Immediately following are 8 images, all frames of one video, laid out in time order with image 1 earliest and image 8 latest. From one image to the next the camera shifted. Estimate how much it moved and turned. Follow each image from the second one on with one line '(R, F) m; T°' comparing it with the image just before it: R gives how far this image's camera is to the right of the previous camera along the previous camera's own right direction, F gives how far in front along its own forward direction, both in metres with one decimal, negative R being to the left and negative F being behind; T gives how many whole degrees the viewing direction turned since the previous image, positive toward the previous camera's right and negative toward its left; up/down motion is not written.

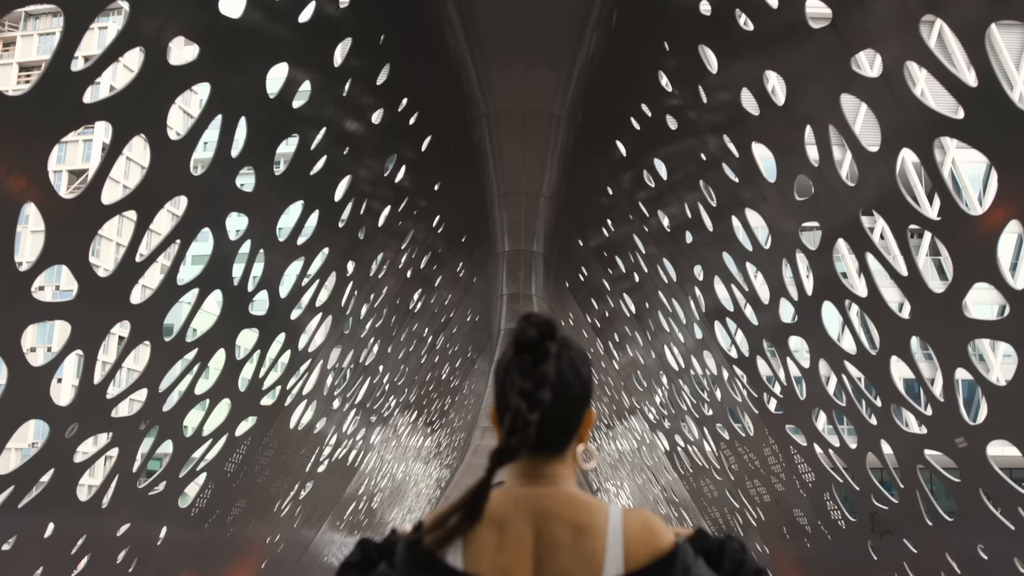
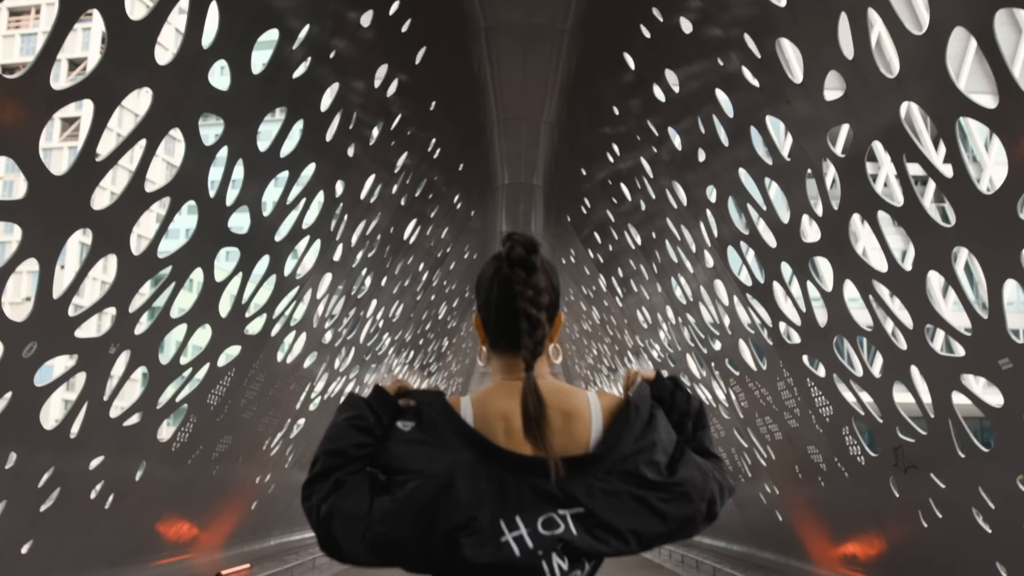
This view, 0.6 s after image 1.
(0.0, +0.9) m; 0°
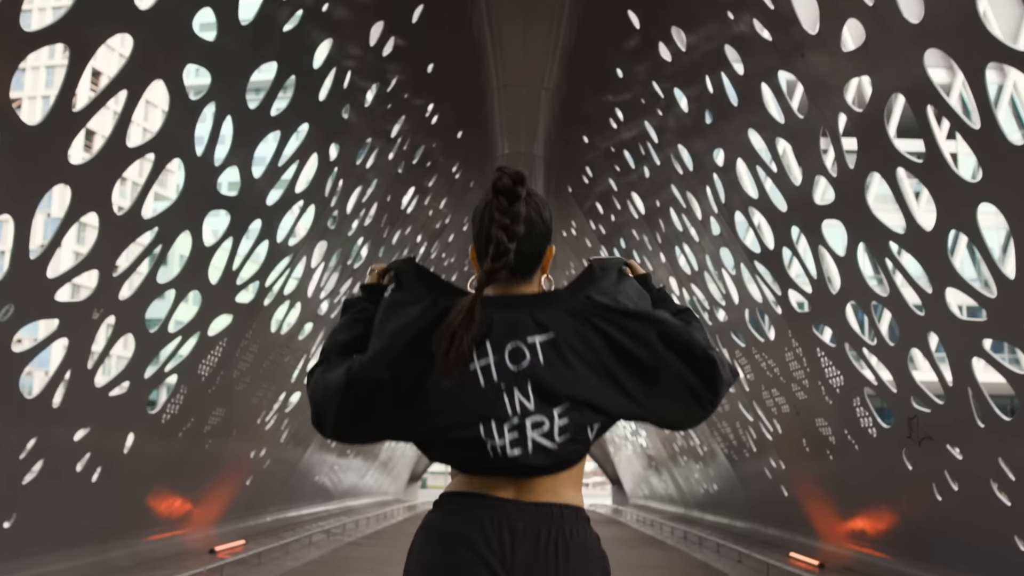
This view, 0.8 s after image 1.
(0.0, +0.5) m; 0°
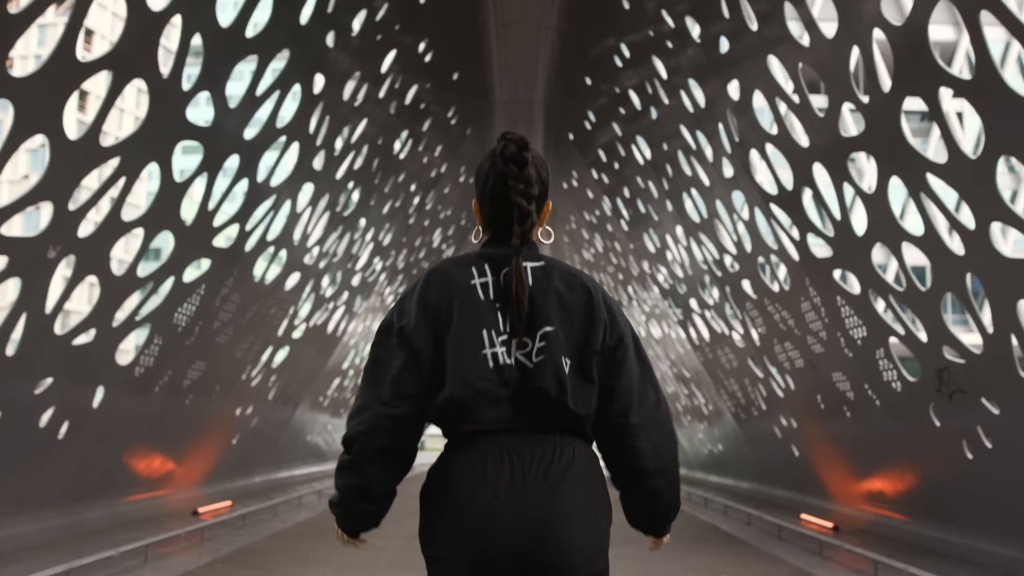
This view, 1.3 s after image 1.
(0.0, +0.9) m; 0°
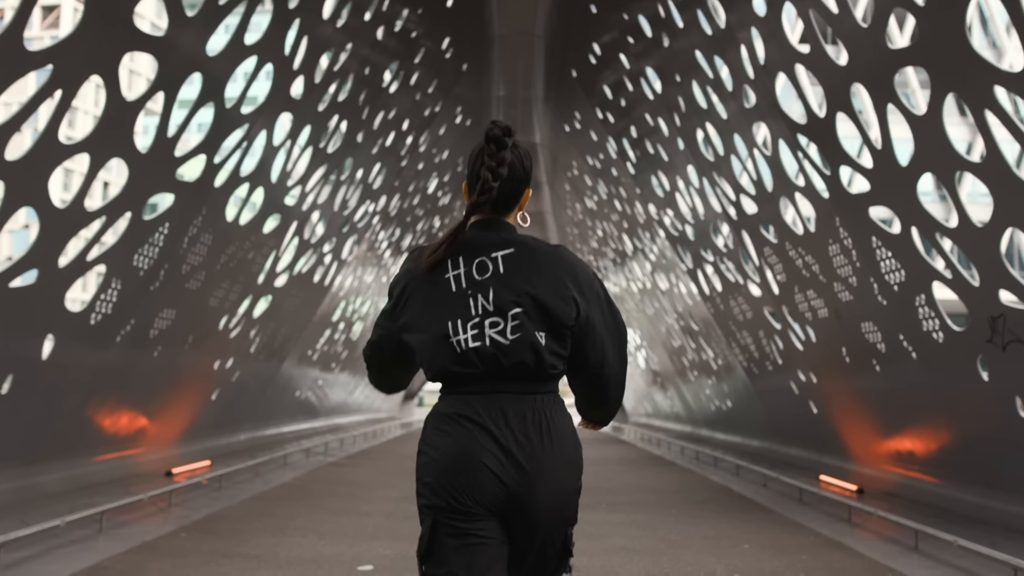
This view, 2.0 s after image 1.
(0.0, +1.3) m; 0°
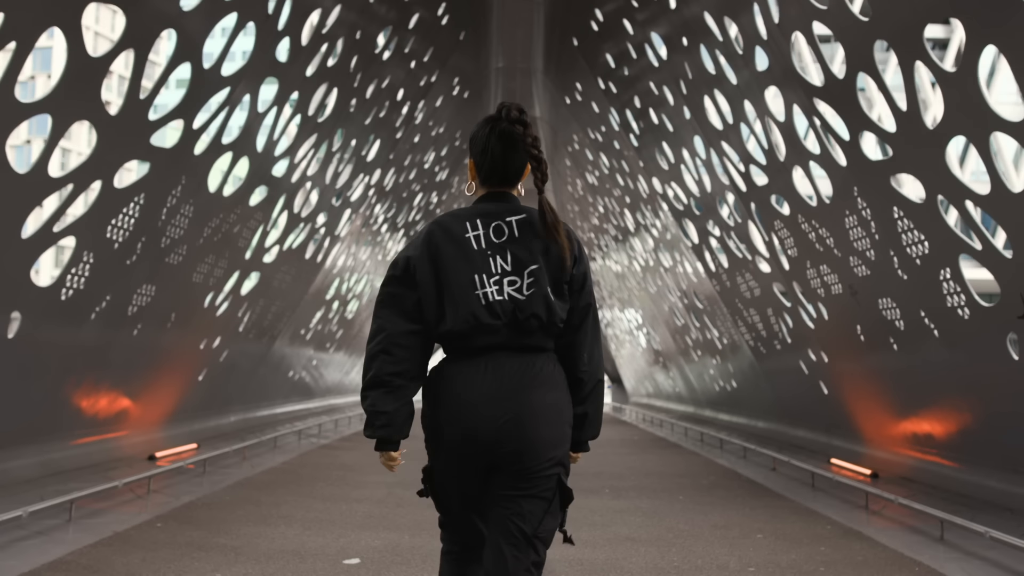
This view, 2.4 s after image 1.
(0.0, +0.7) m; 0°
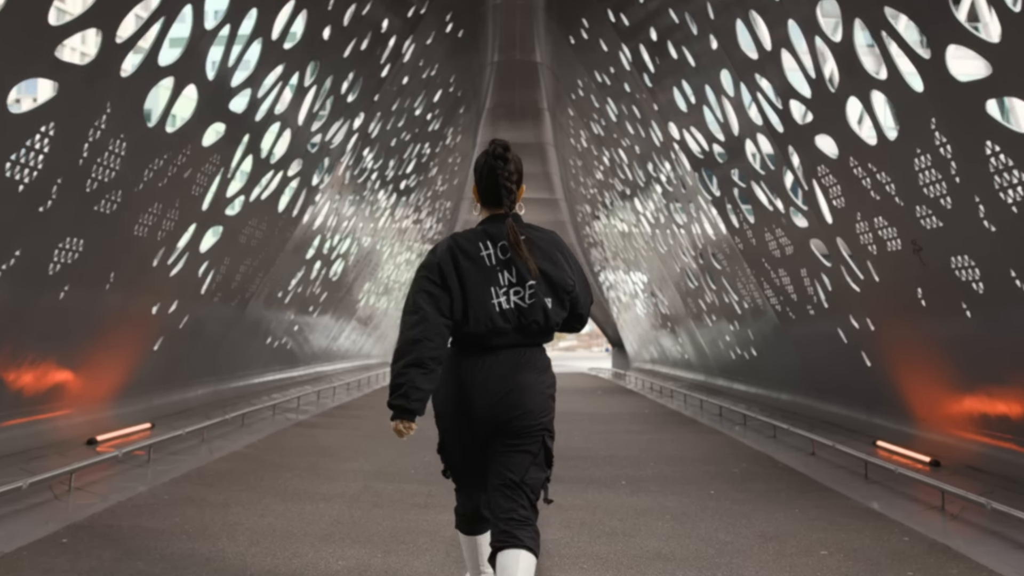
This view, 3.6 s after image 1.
(0.0, +2.1) m; 0°
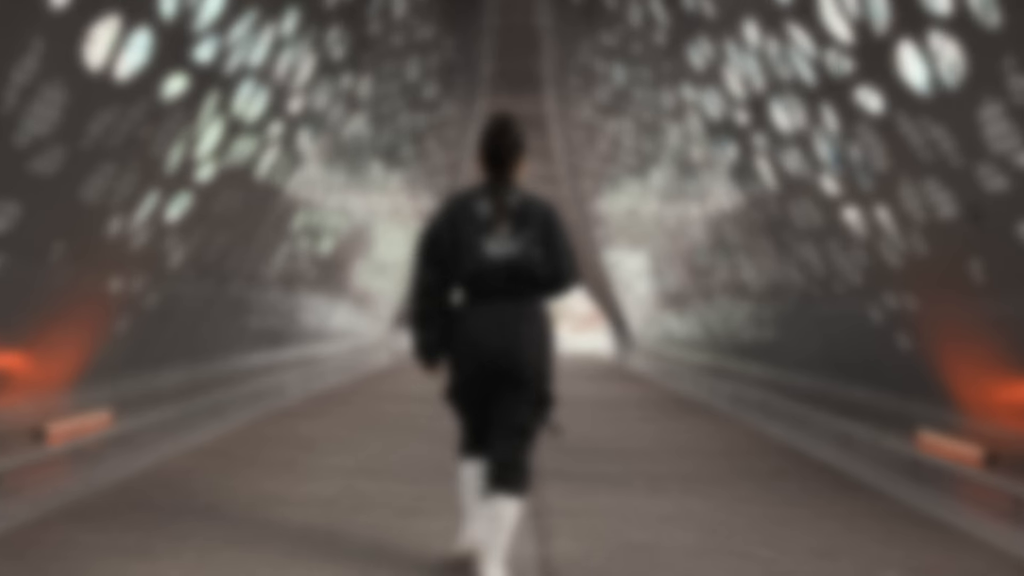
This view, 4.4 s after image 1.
(0.0, +1.4) m; 0°
